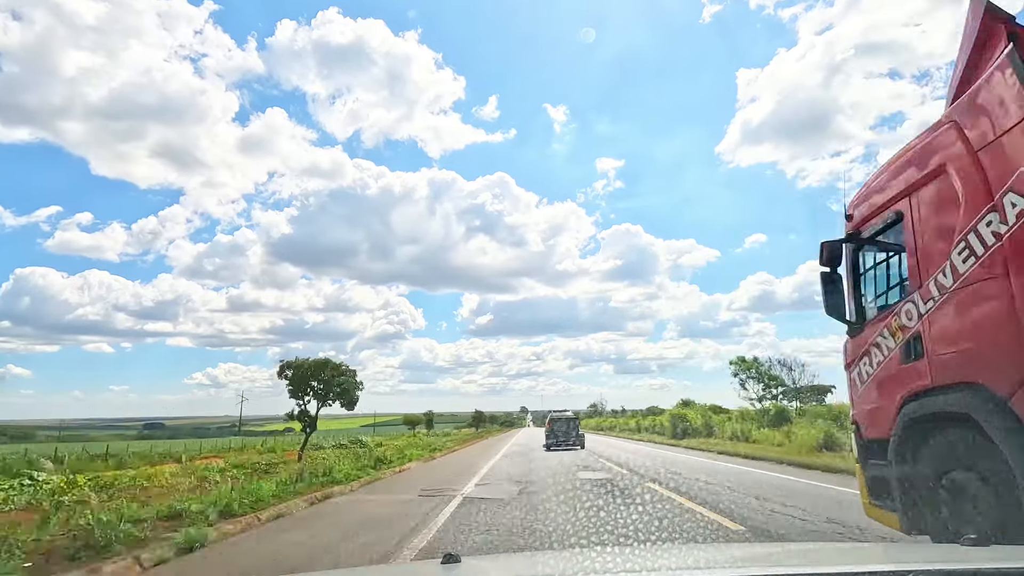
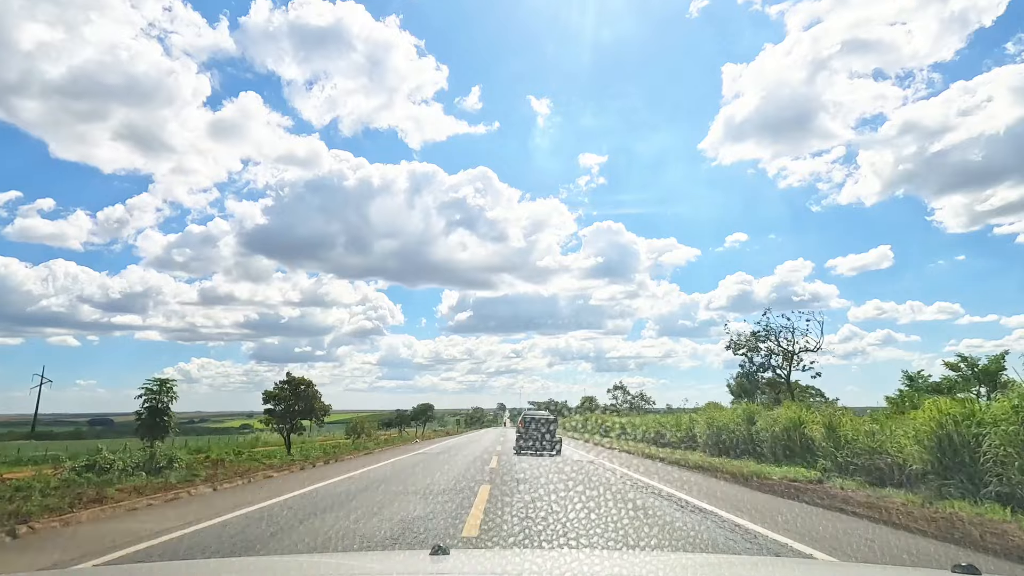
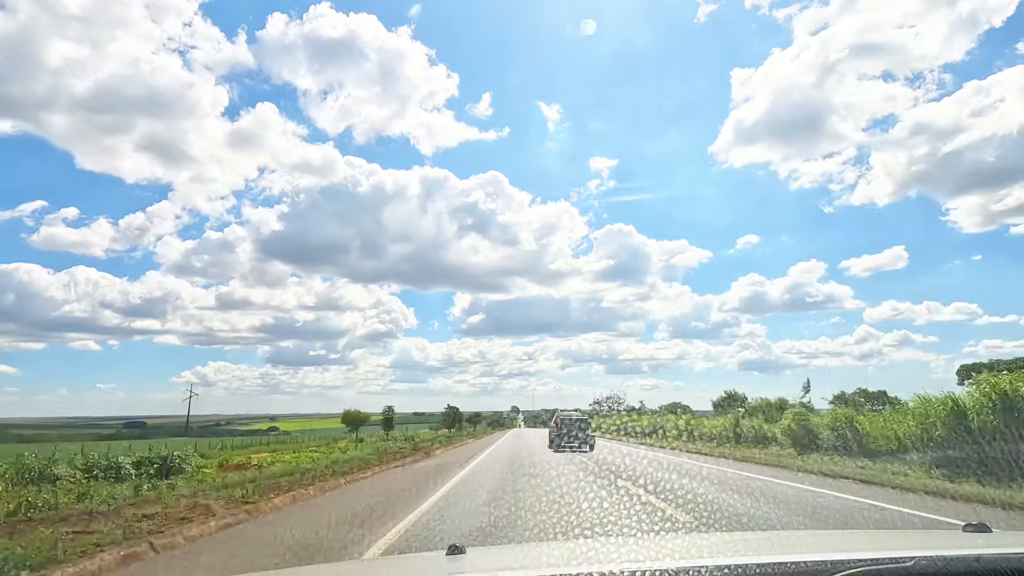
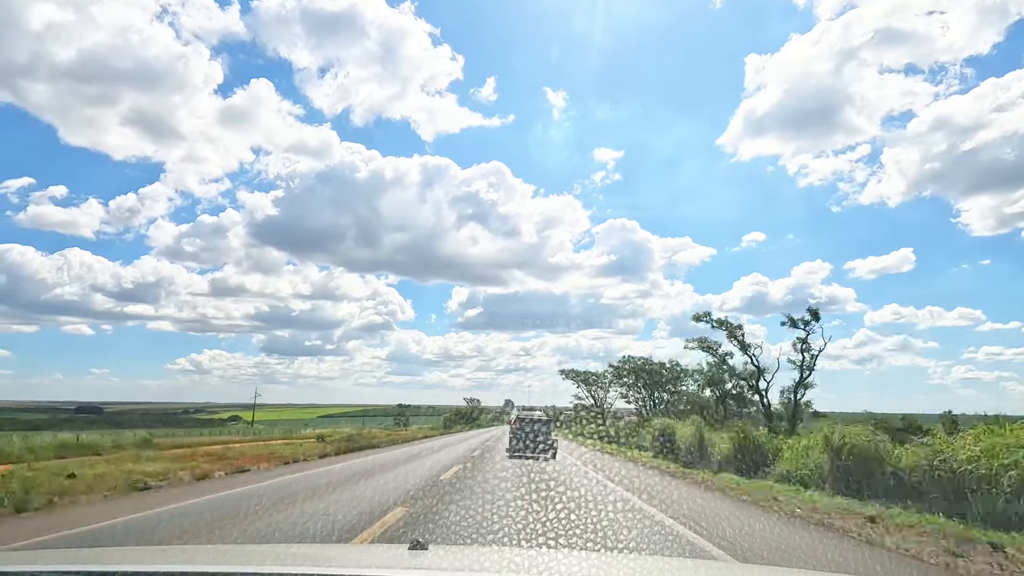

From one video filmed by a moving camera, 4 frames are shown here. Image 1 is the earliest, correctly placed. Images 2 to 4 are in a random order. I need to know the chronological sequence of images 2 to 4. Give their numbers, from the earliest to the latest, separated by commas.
3, 2, 4
